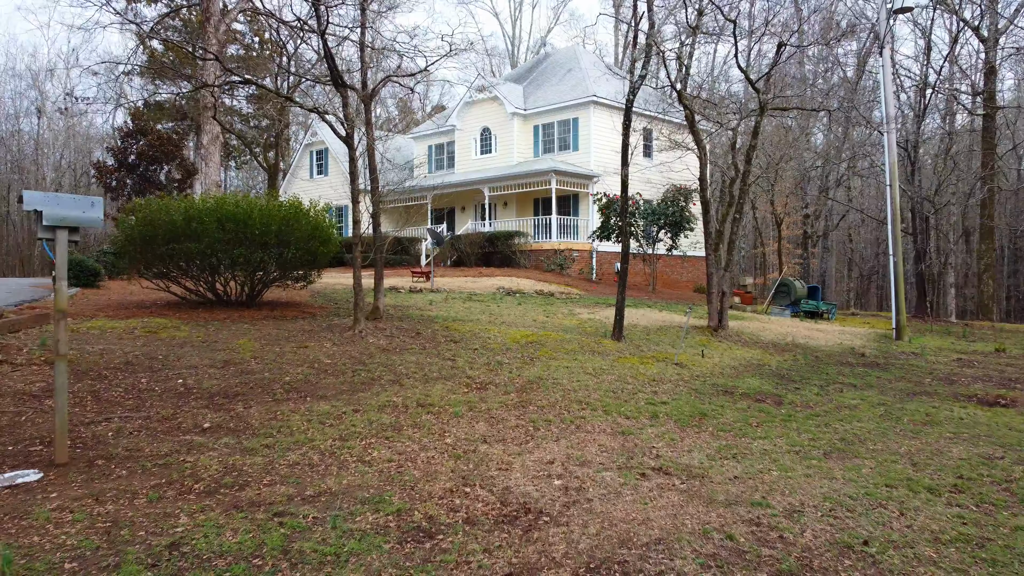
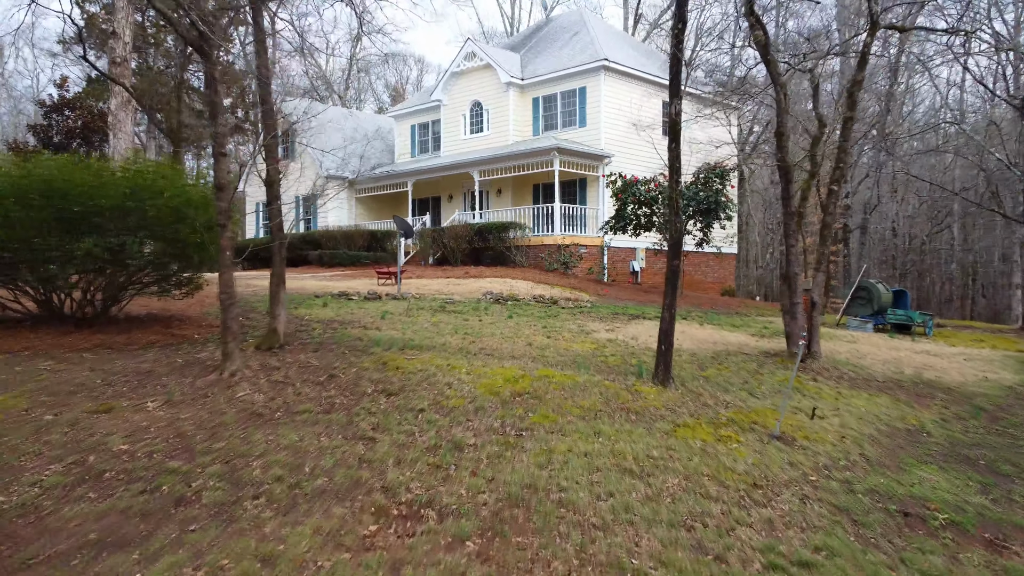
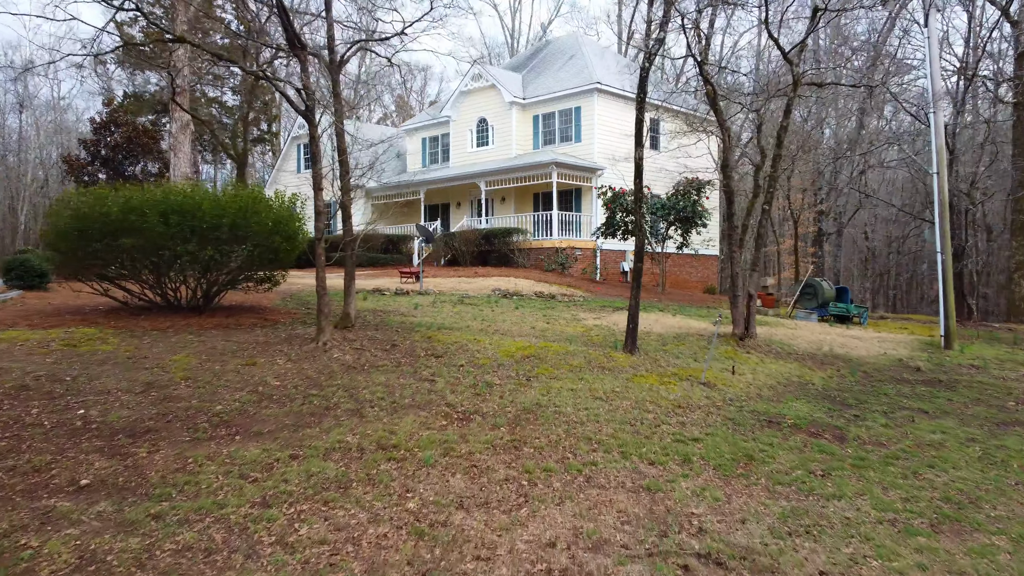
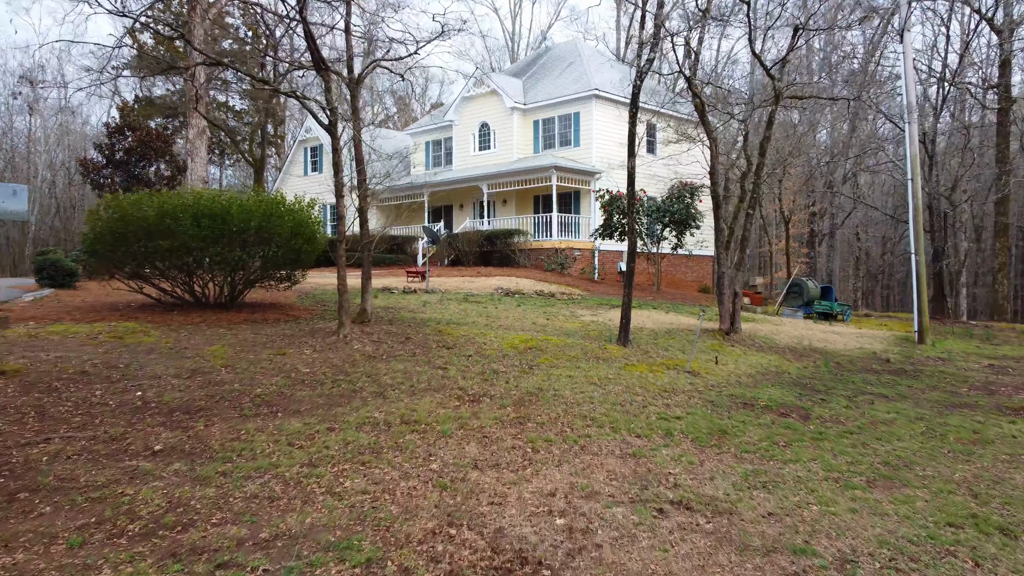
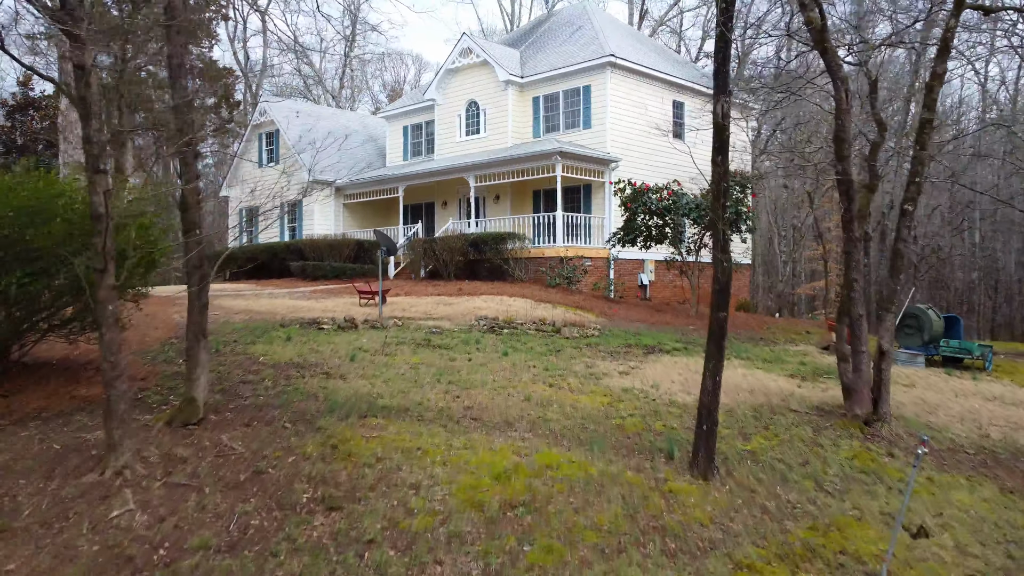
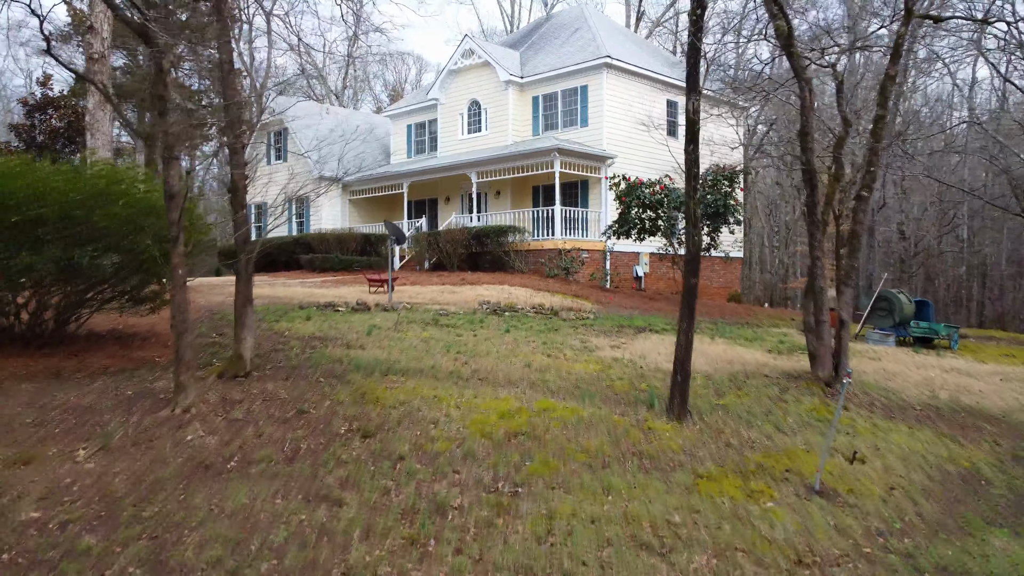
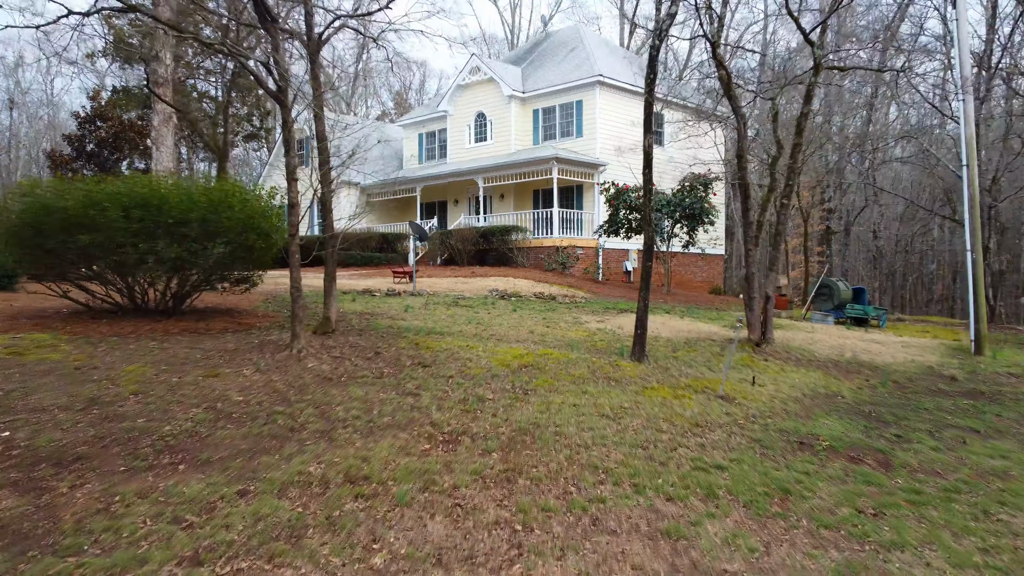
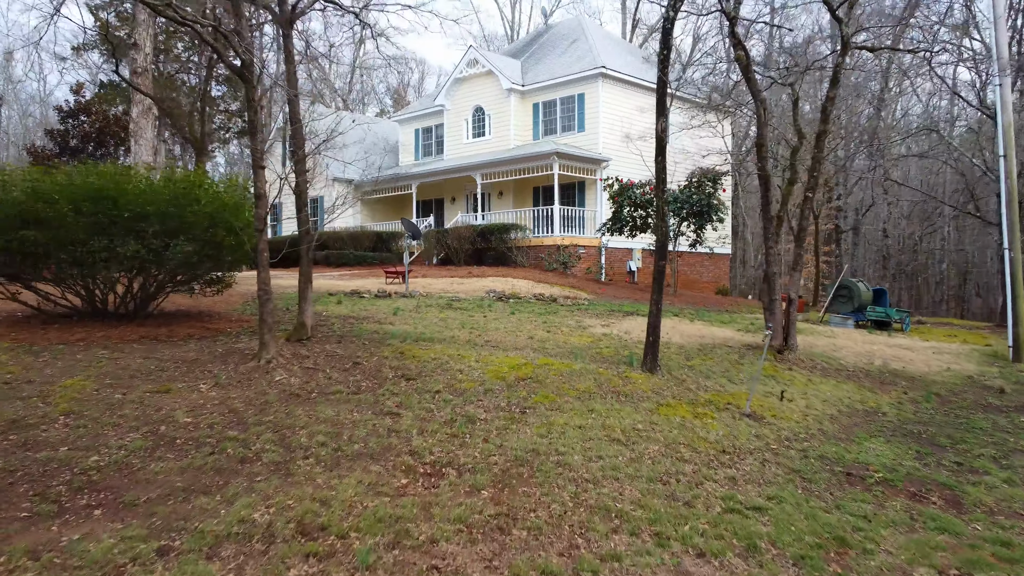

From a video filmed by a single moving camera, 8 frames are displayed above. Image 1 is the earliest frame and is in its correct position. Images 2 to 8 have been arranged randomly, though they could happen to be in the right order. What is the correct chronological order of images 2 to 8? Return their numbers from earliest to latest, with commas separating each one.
4, 3, 7, 8, 2, 6, 5
